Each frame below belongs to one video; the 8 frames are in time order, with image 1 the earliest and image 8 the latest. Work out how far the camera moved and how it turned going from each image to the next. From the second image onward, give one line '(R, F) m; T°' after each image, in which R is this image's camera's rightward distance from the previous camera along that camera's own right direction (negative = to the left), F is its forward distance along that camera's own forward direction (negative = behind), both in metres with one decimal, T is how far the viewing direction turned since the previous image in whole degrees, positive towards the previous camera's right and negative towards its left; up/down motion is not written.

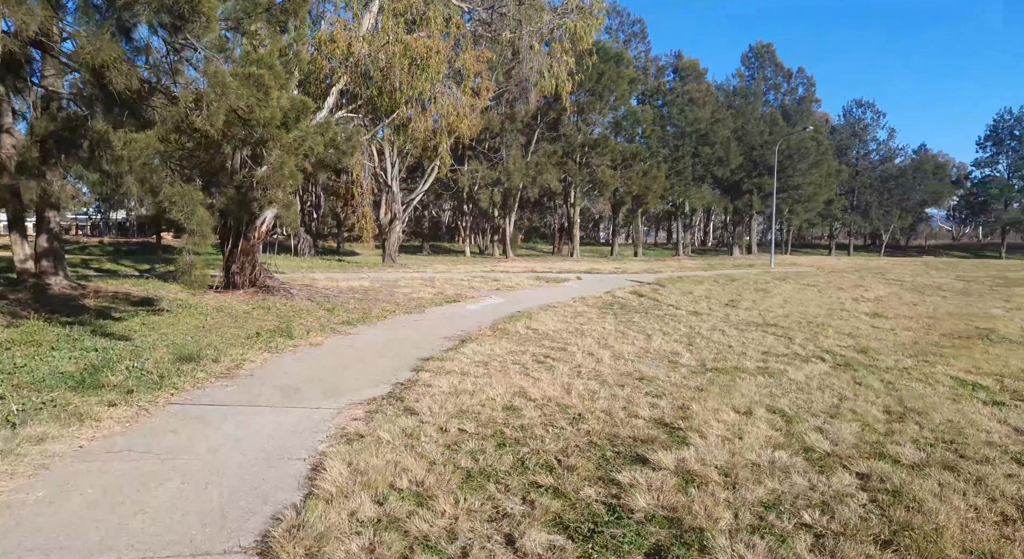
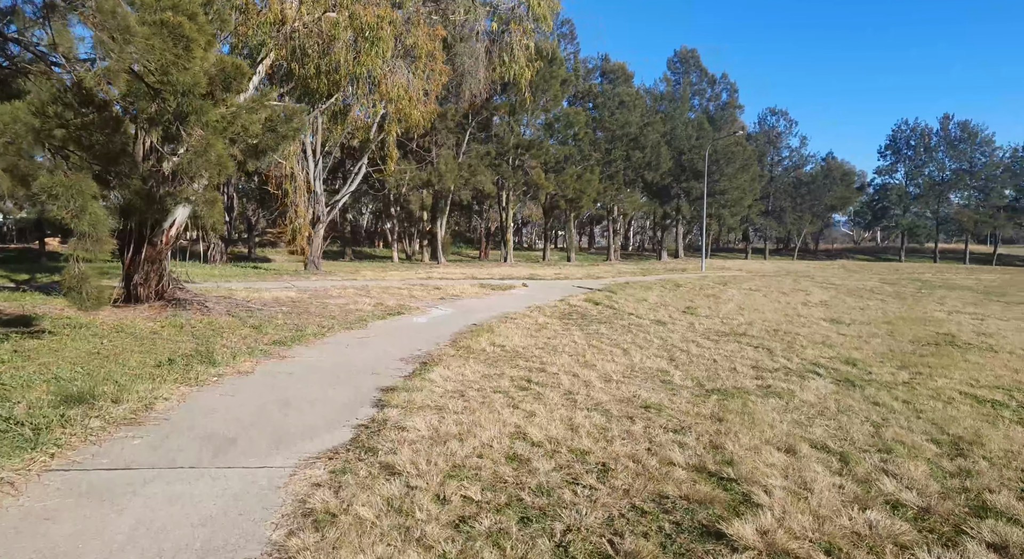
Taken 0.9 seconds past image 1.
(-0.6, +1.3) m; +7°
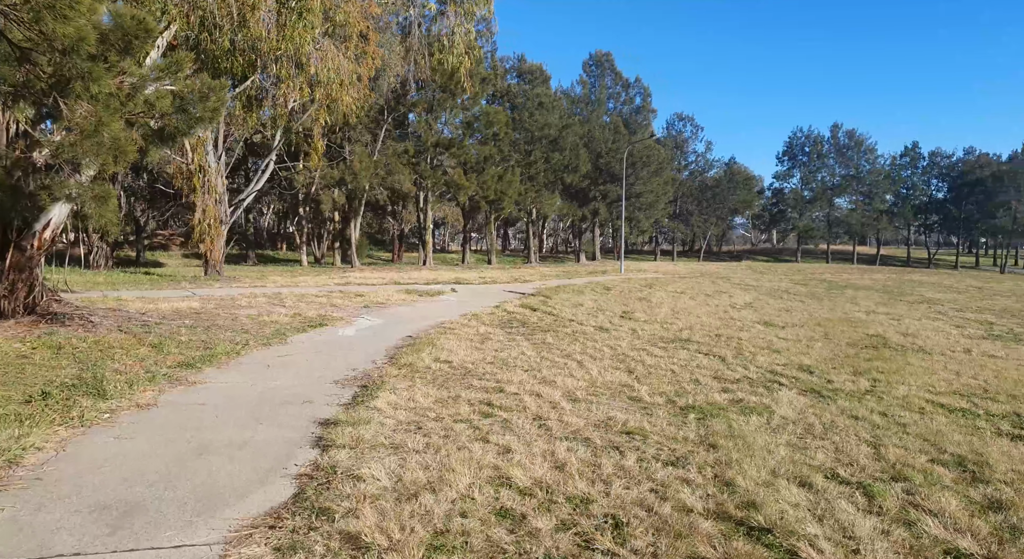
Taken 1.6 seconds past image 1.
(-0.4, +0.9) m; +8°
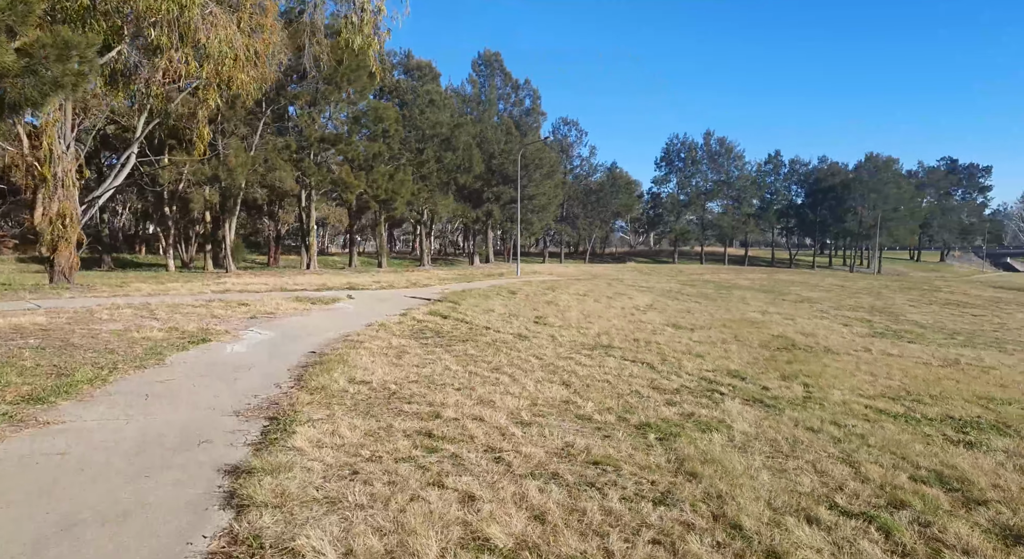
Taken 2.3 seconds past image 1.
(-0.5, +0.8) m; +10°
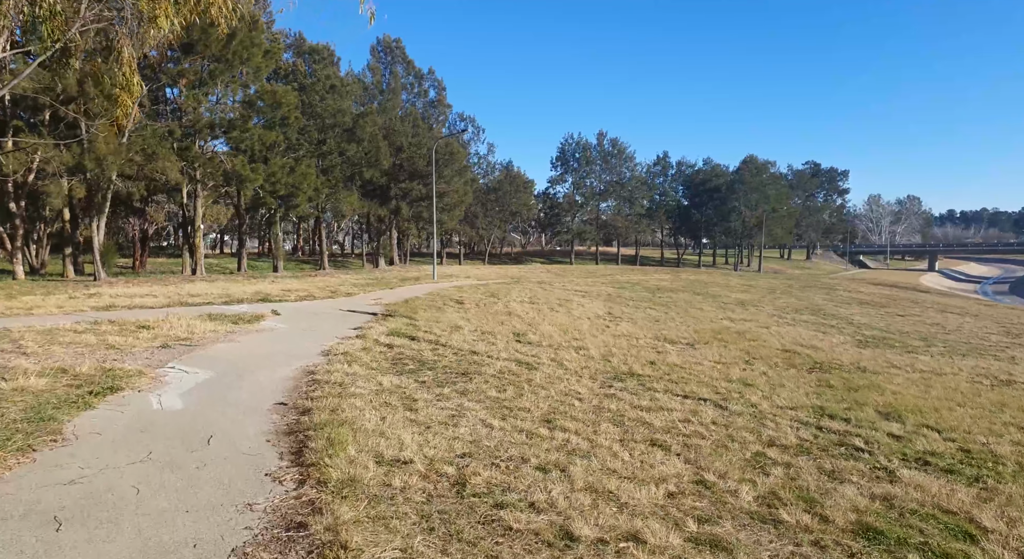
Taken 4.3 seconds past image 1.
(-1.7, +2.4) m; +10°
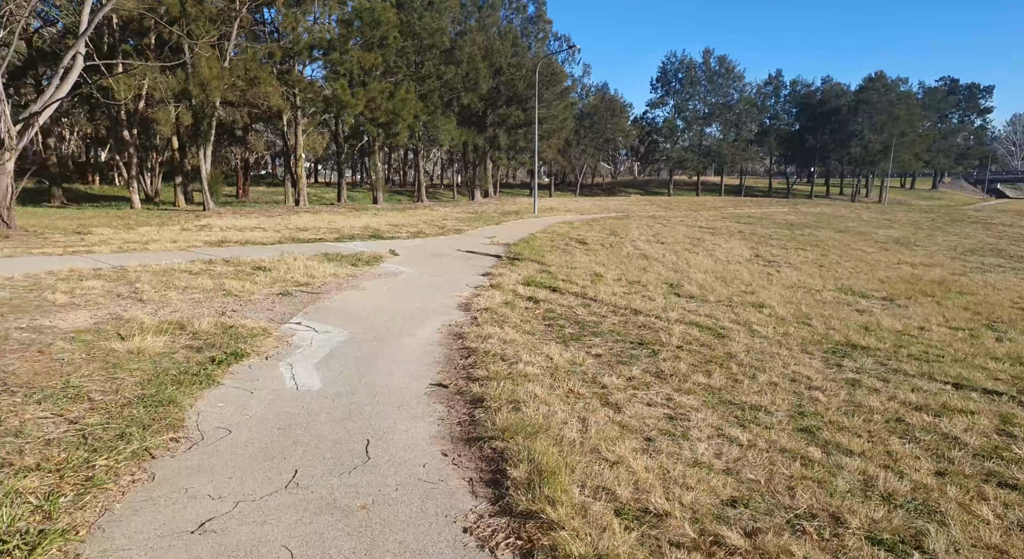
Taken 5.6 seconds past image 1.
(-1.2, +1.8) m; -7°
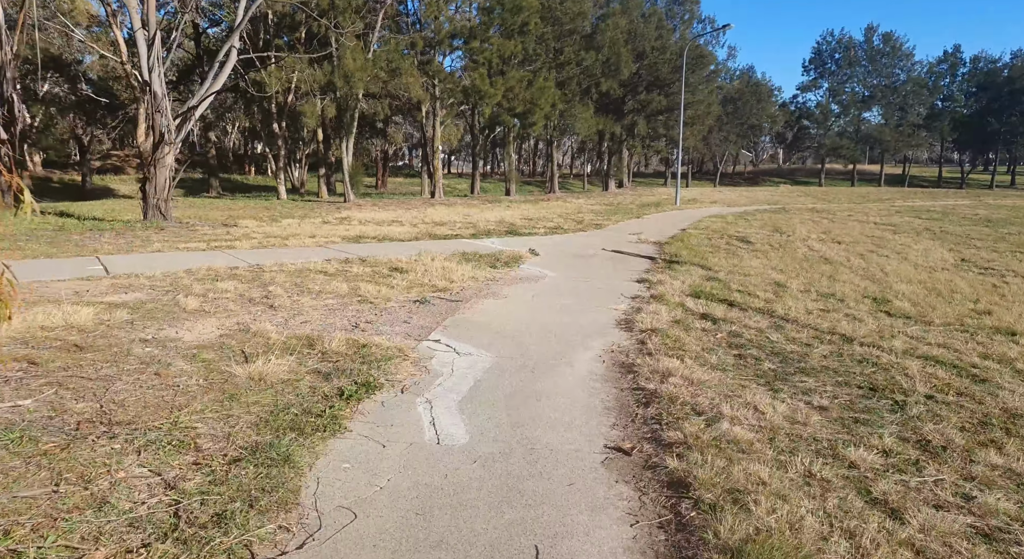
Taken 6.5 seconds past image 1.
(-0.5, +1.4) m; -11°
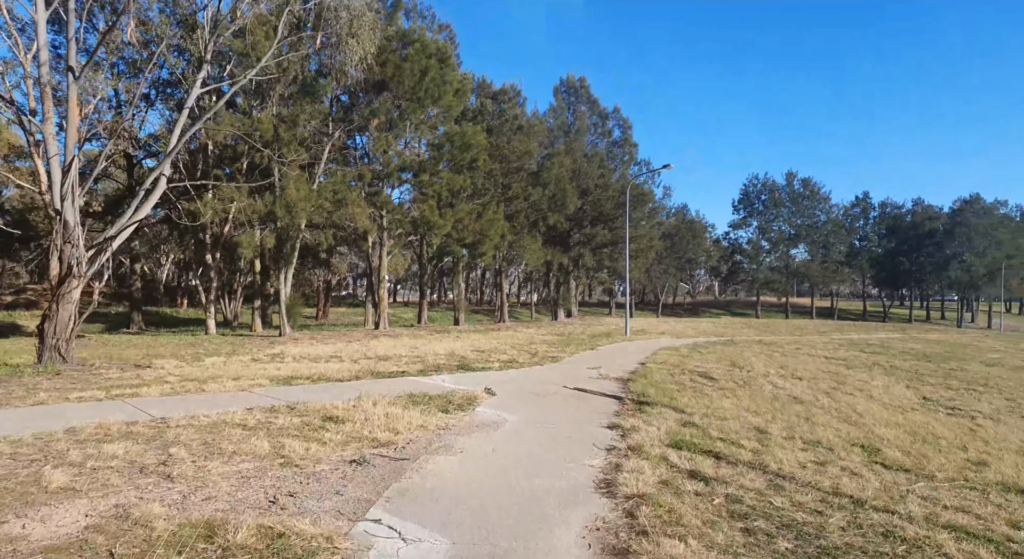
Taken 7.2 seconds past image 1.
(-0.1, +1.1) m; +5°
